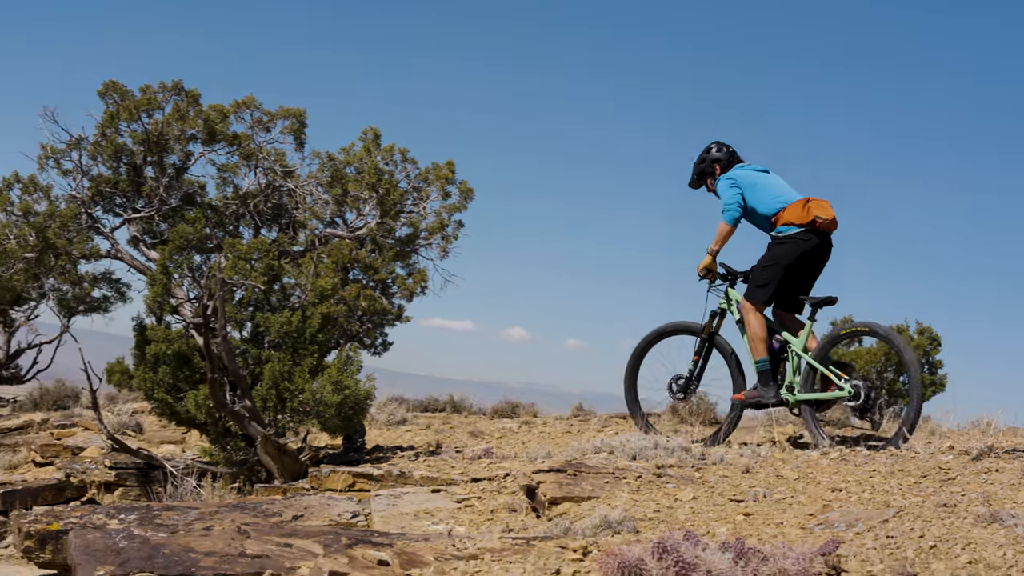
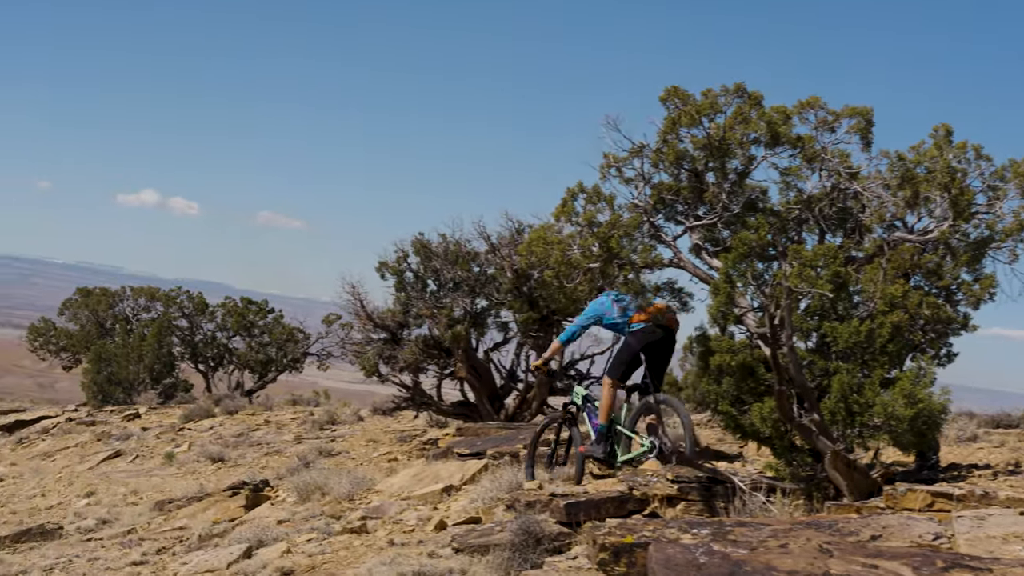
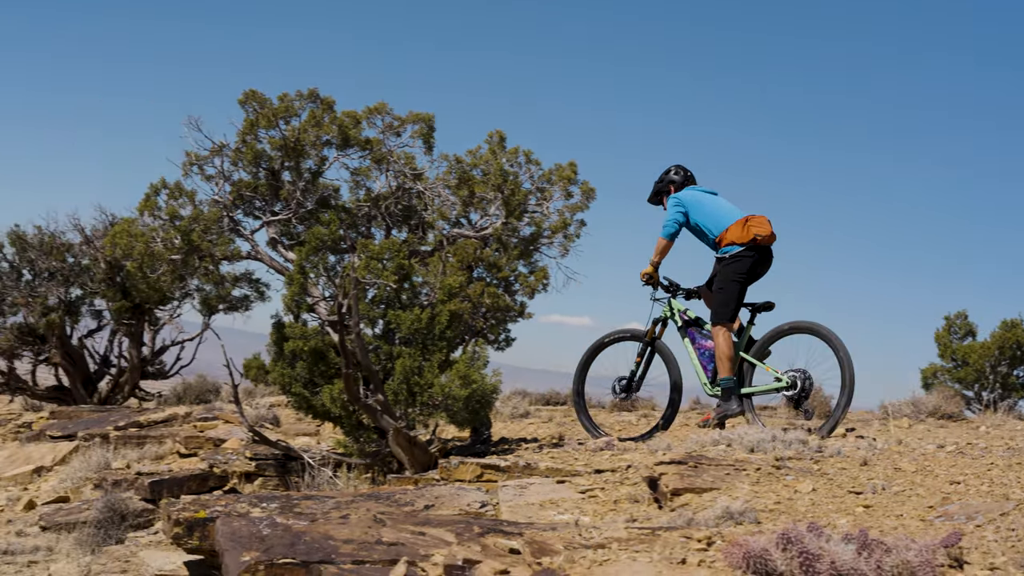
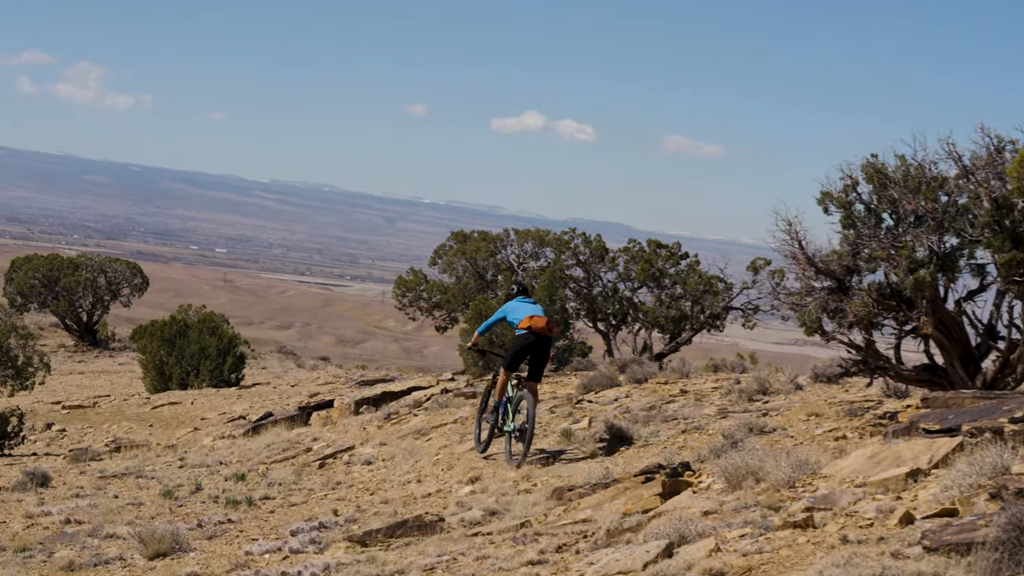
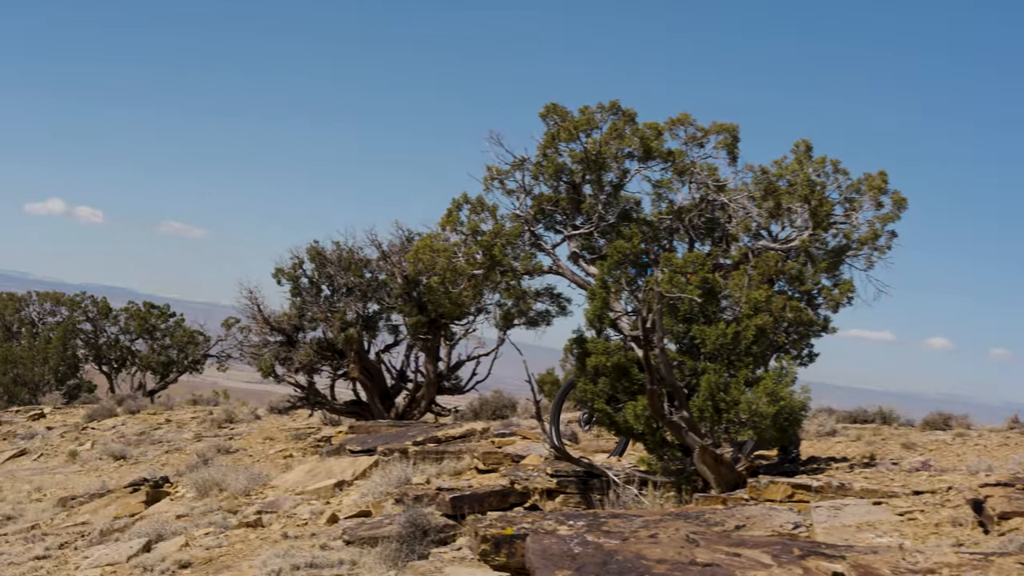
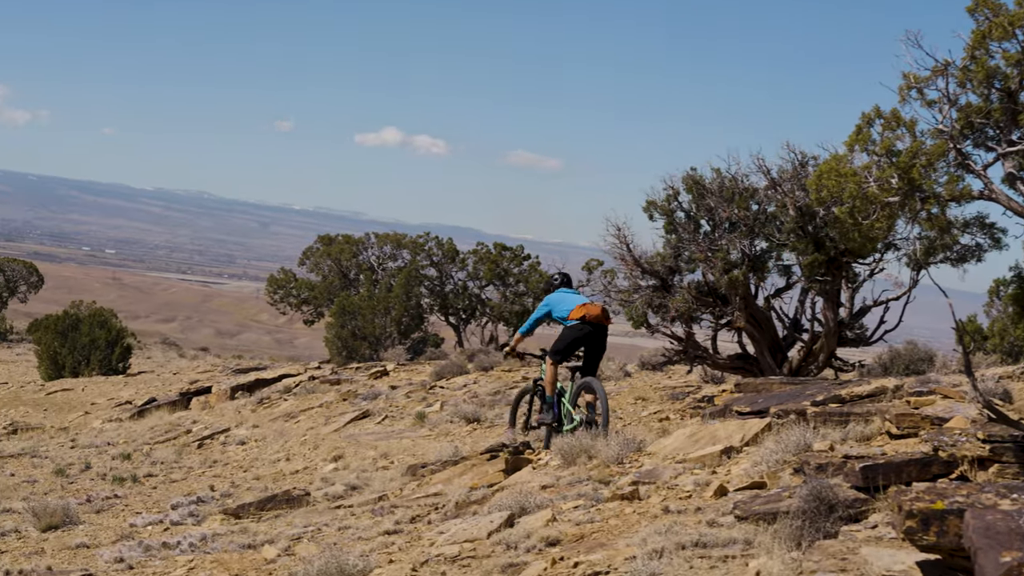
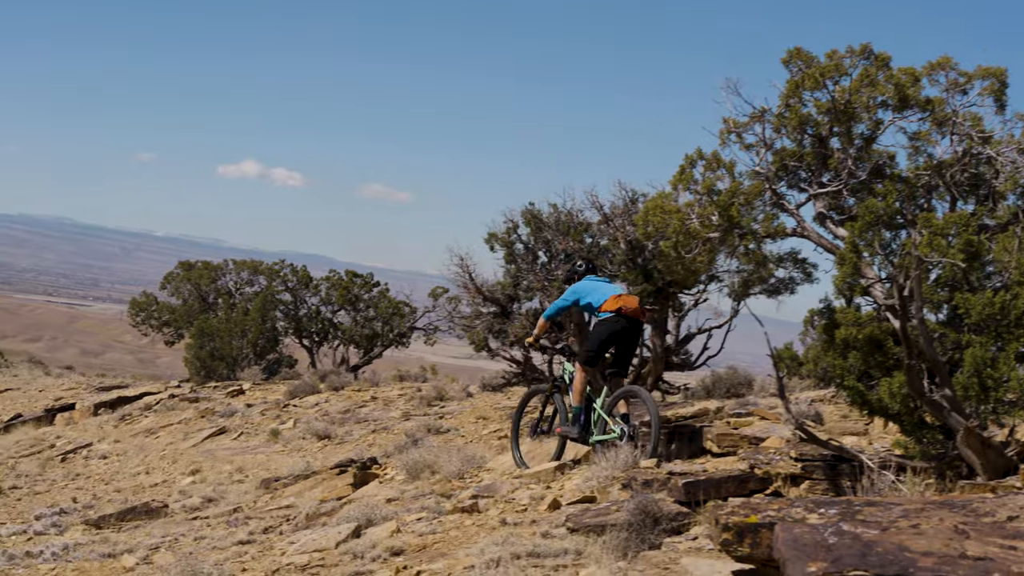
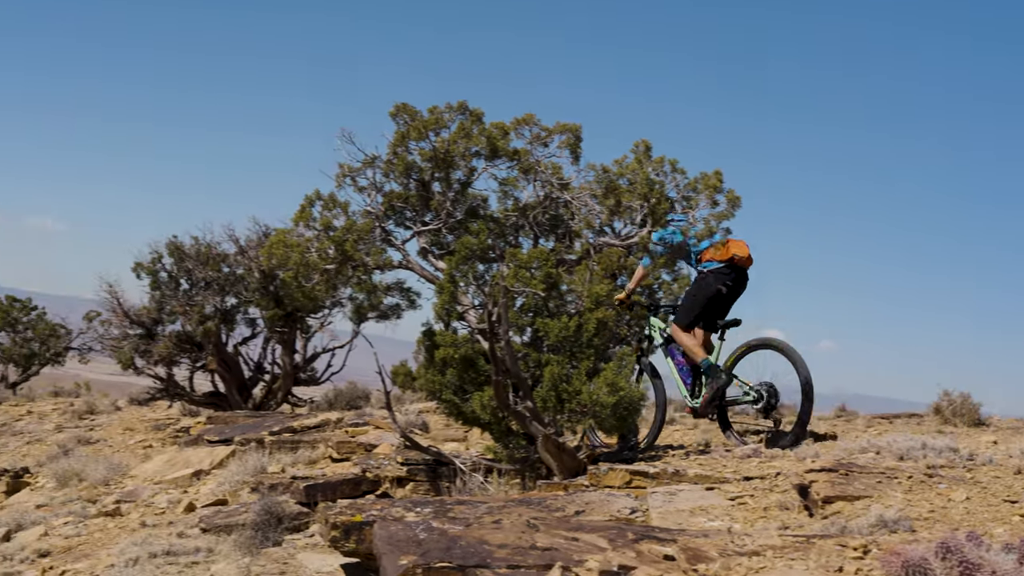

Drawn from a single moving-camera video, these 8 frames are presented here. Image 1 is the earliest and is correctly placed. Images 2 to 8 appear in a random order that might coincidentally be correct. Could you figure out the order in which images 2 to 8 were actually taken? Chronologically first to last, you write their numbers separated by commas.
3, 8, 5, 2, 7, 6, 4
